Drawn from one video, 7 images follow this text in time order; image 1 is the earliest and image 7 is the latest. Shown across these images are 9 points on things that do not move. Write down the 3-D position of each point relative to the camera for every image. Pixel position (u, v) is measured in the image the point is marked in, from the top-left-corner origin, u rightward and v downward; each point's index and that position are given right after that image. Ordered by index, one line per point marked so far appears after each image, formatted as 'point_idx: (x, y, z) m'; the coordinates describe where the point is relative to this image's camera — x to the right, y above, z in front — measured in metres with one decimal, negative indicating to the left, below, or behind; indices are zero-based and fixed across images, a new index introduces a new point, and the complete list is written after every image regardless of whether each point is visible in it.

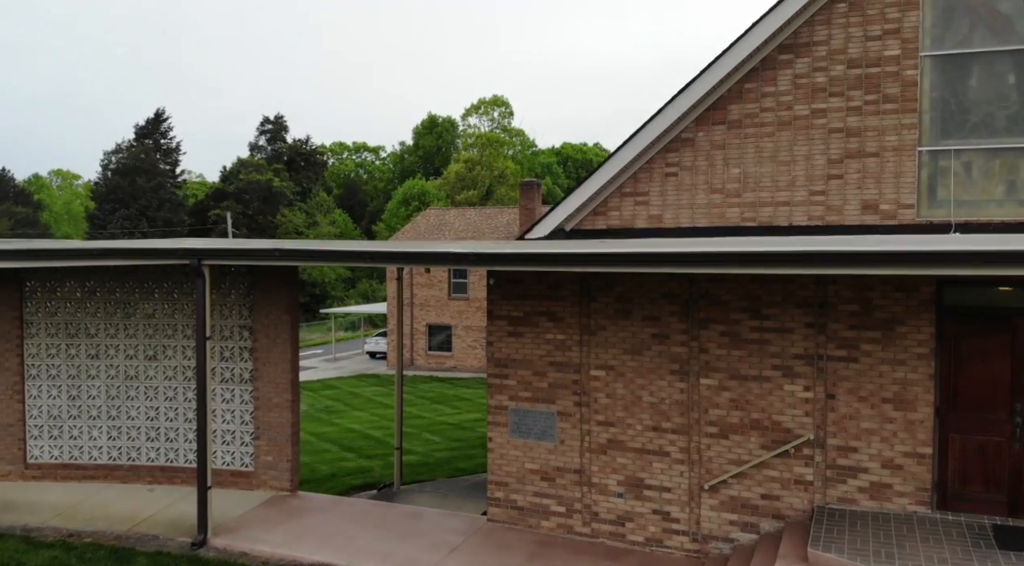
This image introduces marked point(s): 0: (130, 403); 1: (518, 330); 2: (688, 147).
0: (-4.4, -1.4, +9.2) m
1: (+0.1, -0.4, +7.6) m
2: (+2.0, +1.6, +9.2) m
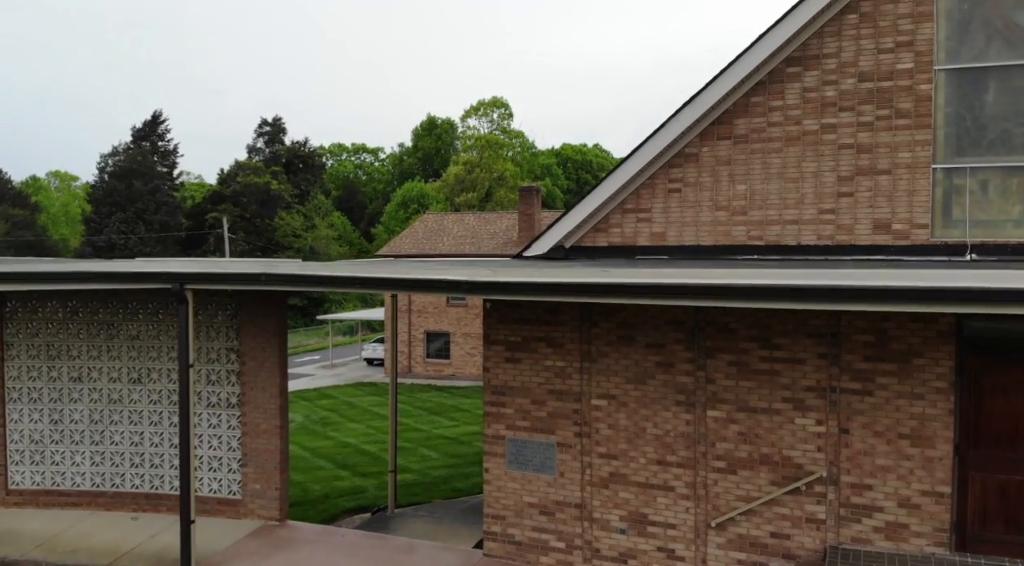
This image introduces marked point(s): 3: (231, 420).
0: (-4.4, -1.6, +8.9) m
1: (0.0, -0.7, +7.3) m
2: (+2.0, +1.3, +8.9) m
3: (-3.0, -1.5, +8.5) m
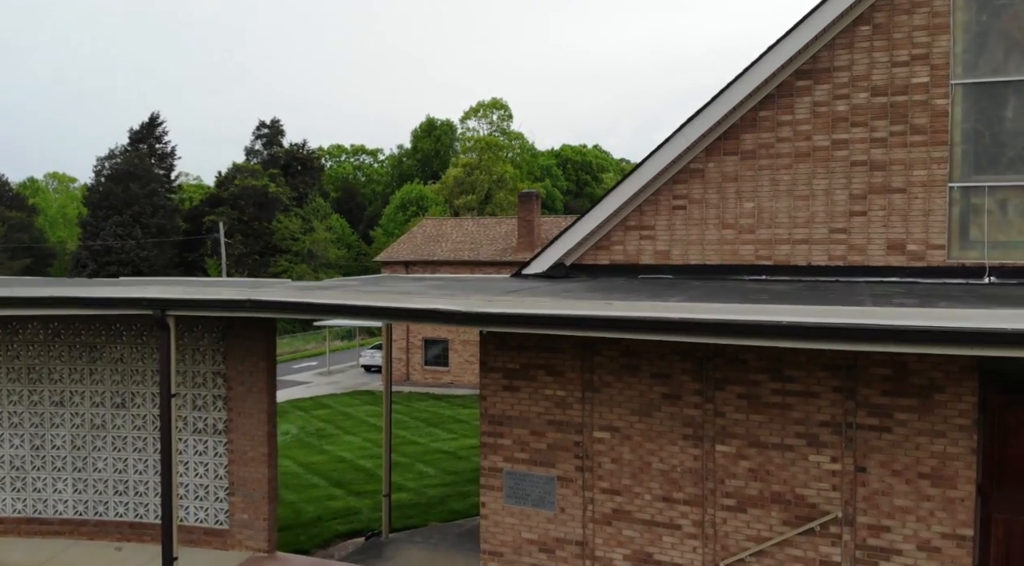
0: (-4.4, -1.8, +8.6) m
1: (0.0, -0.9, +6.9) m
2: (+2.0, +1.1, +8.5) m
3: (-3.0, -1.7, +8.2) m
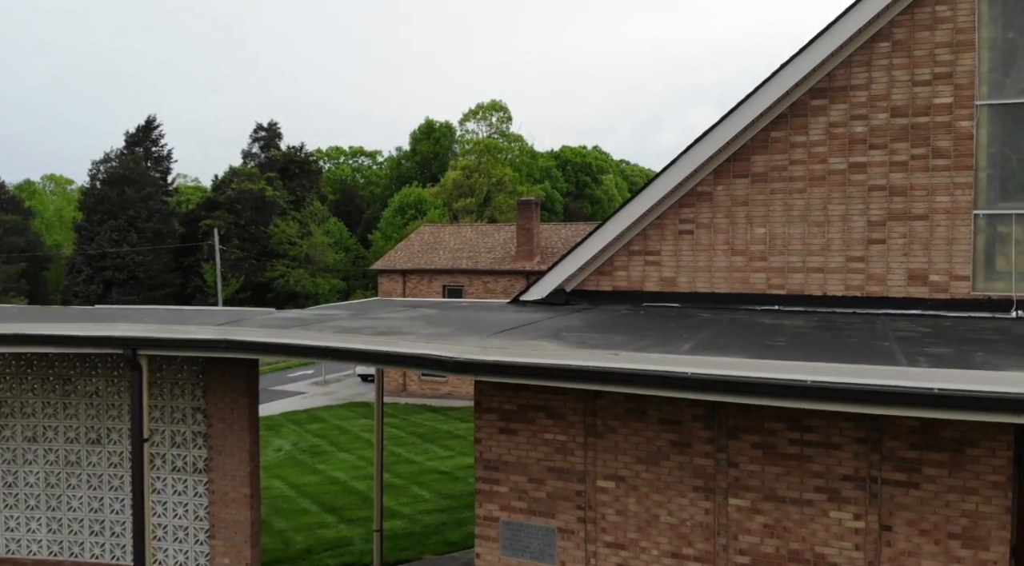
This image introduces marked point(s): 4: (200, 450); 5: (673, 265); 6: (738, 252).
0: (-4.5, -2.1, +8.1) m
1: (0.0, -1.2, +6.5) m
2: (+2.0, +0.8, +8.1) m
3: (-3.1, -2.0, +7.7) m
4: (-3.0, -1.6, +7.7) m
5: (+1.7, +0.2, +8.2) m
6: (+2.3, +0.3, +7.9) m
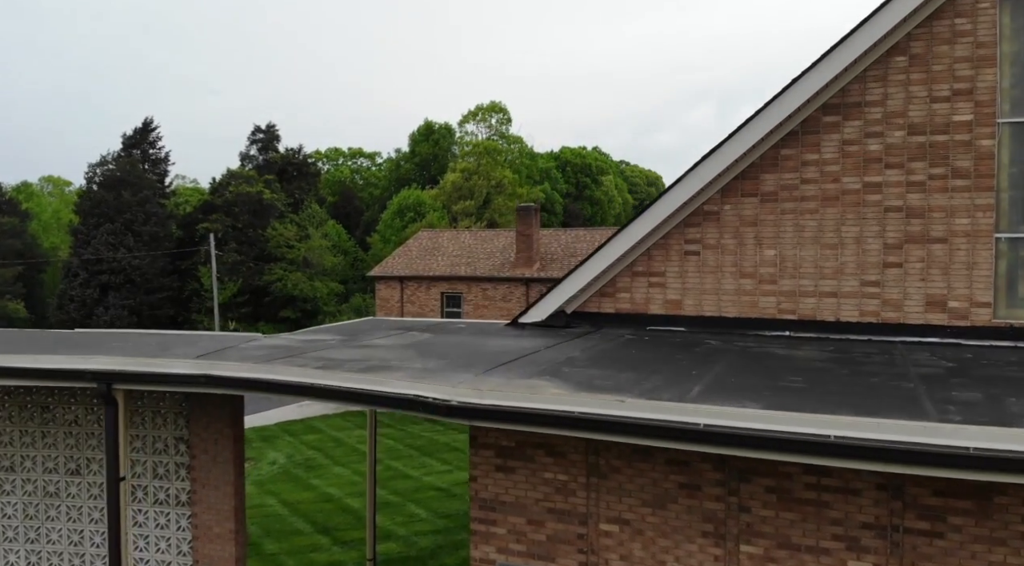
0: (-4.5, -2.4, +7.8) m
1: (0.0, -1.4, +6.1) m
2: (+1.9, +0.6, +7.7) m
3: (-3.1, -2.2, +7.4) m
4: (-3.0, -1.8, +7.4) m
5: (+1.6, 0.0, +7.9) m
6: (+2.2, +0.1, +7.6) m
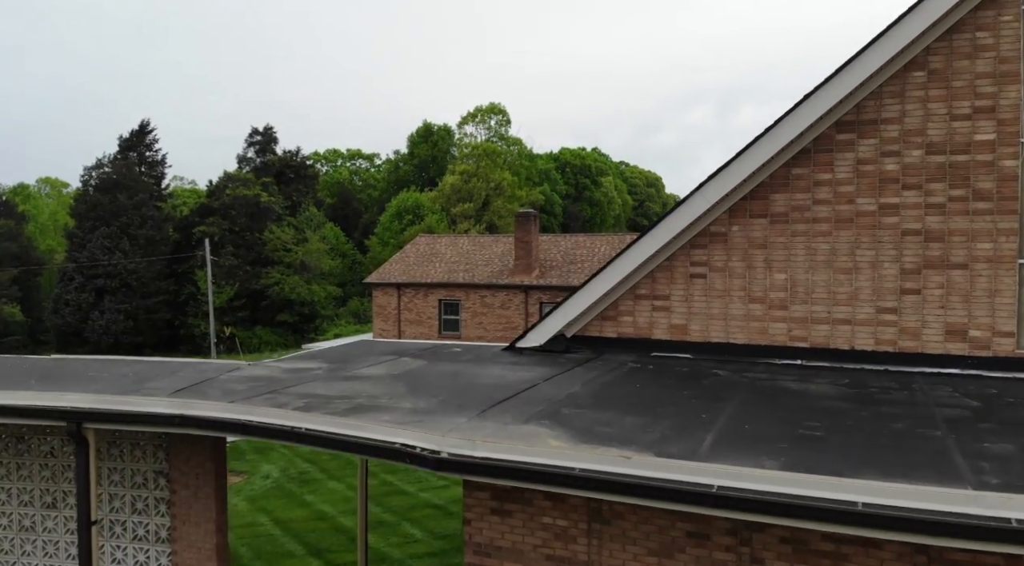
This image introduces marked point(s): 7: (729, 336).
0: (-4.5, -2.6, +7.4) m
1: (0.0, -1.6, +5.8) m
2: (+1.9, +0.4, +7.4) m
3: (-3.1, -2.4, +7.0) m
4: (-3.1, -2.1, +7.0) m
5: (+1.6, -0.3, +7.5) m
6: (+2.2, -0.1, +7.2) m
7: (+2.0, -0.5, +7.4) m
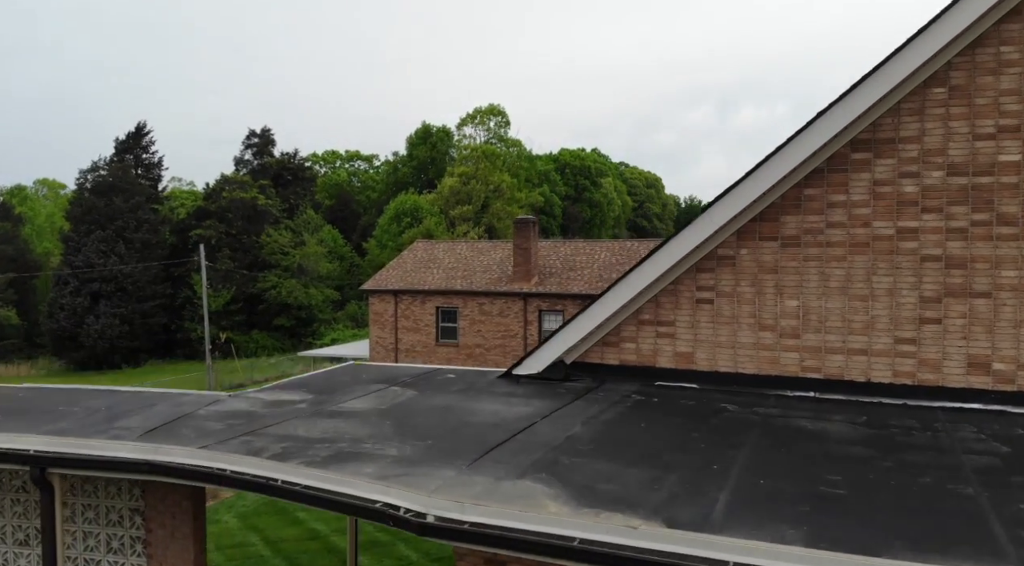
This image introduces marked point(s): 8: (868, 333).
0: (-4.5, -2.8, +7.0) m
1: (-0.1, -1.9, +5.4) m
2: (+1.9, +0.1, +7.0) m
3: (-3.1, -2.7, +6.6) m
4: (-3.1, -2.3, +6.6) m
5: (+1.6, -0.5, +7.2) m
6: (+2.2, -0.4, +6.9) m
7: (+2.0, -0.7, +7.0) m
8: (+2.9, -0.4, +6.5) m
